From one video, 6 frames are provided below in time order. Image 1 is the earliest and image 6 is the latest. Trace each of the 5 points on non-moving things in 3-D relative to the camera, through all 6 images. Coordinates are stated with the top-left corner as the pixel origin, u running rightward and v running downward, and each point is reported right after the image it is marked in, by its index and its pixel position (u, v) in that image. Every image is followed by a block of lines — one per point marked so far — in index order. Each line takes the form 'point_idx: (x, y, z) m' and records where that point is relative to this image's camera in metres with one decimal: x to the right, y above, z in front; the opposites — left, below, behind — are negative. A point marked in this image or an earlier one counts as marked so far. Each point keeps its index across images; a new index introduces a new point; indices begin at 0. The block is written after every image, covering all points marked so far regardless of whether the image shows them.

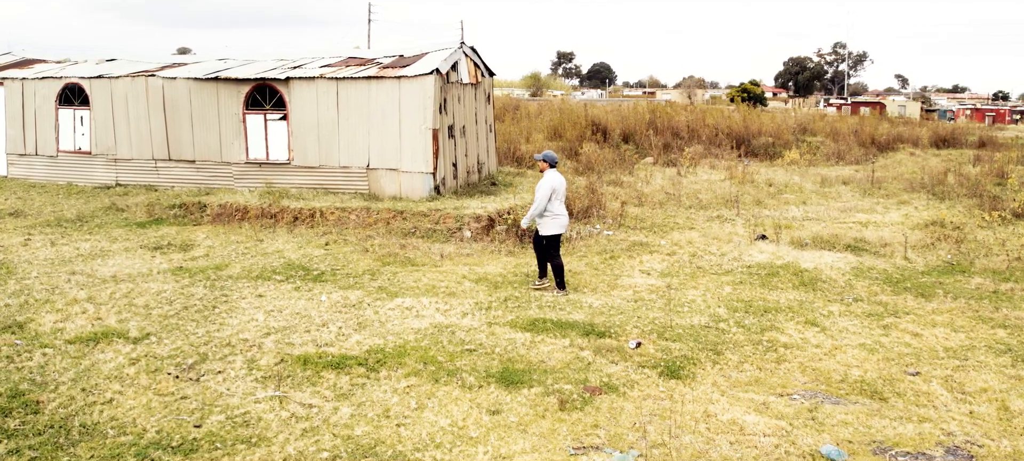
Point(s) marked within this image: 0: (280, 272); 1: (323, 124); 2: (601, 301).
0: (-2.0, -0.4, +8.2) m
1: (-2.5, +1.4, +12.3) m
2: (+0.7, -0.6, +7.6) m
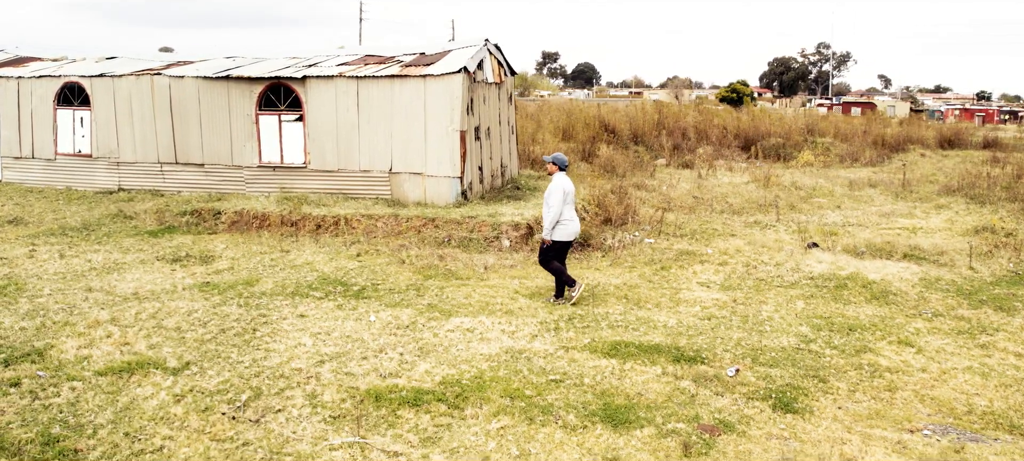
0: (-1.5, -0.5, +7.5) m
1: (-2.1, +1.3, +11.6) m
2: (+1.2, -0.7, +6.9) m
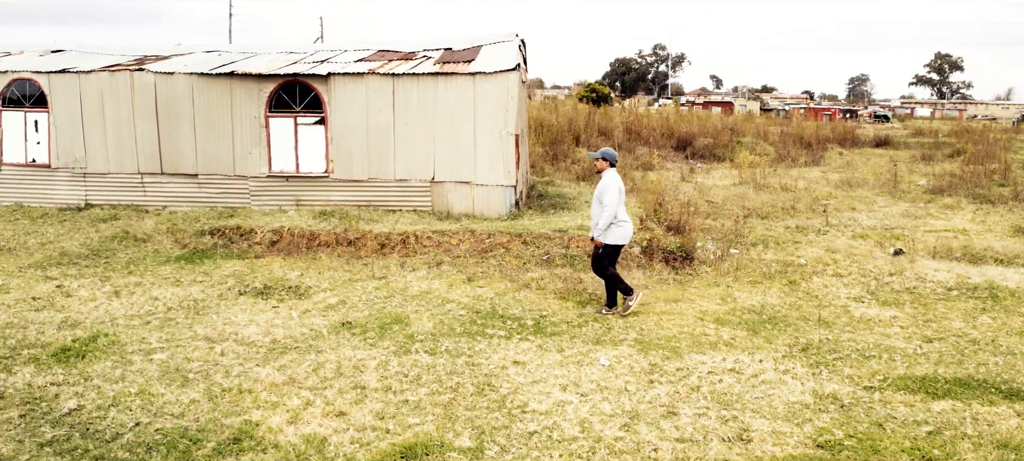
0: (-0.2, -0.6, +6.3) m
1: (-1.5, +1.1, +10.2) m
2: (+2.6, -0.8, +6.2) m
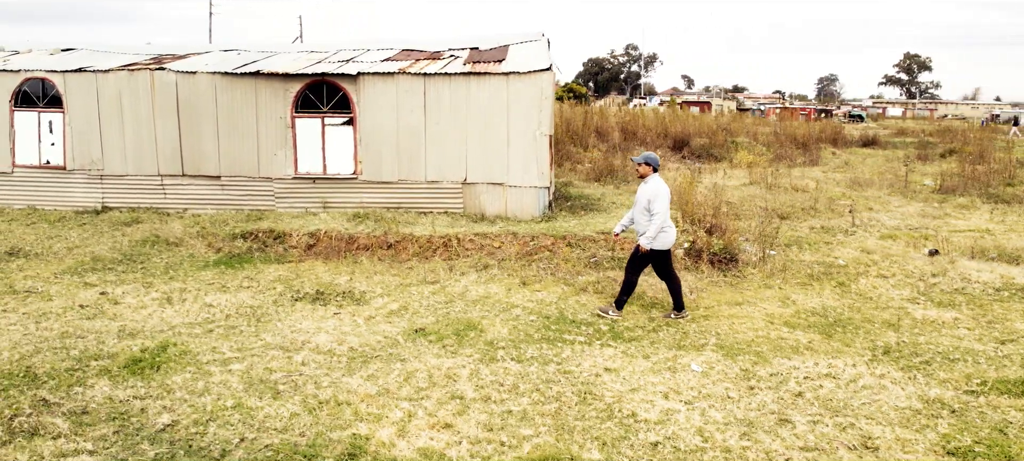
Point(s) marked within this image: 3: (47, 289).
0: (+0.3, -0.6, +6.2) m
1: (-1.1, +1.1, +10.0) m
2: (+3.1, -0.8, +6.2) m
3: (-3.6, -0.4, +7.3) m
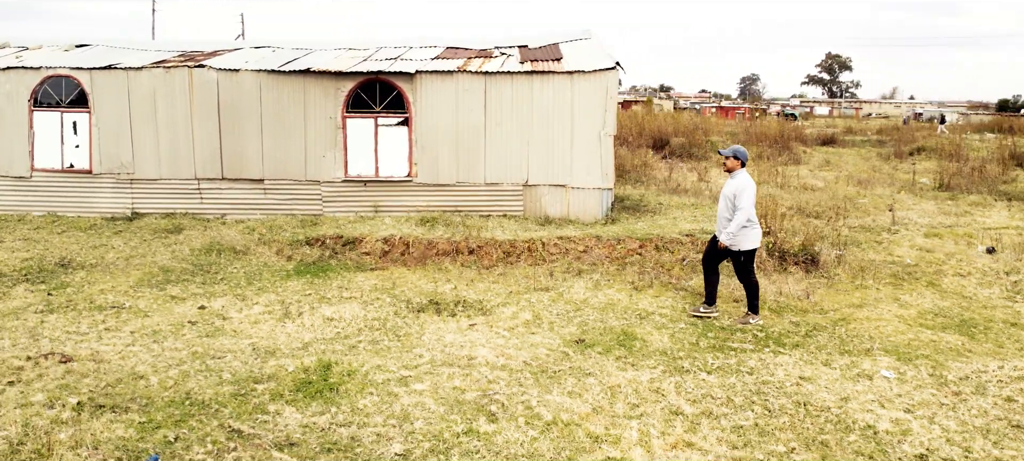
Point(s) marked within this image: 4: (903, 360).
0: (+1.3, -0.7, +6.0) m
1: (-0.5, +1.0, +9.7) m
2: (+4.1, -0.8, +6.2) m
3: (-2.7, -0.5, +6.7) m
4: (+2.3, -0.8, +5.6) m
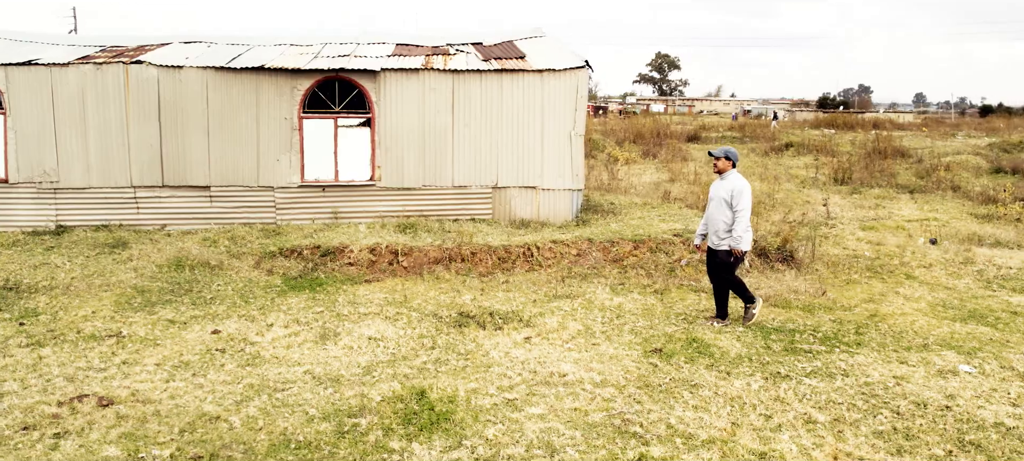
0: (+1.7, -0.7, +5.9) m
1: (-0.8, +1.0, +9.2) m
2: (+4.4, -0.7, +6.7) m
3: (-2.4, -0.6, +5.9) m
4: (+2.7, -0.8, +5.7) m
